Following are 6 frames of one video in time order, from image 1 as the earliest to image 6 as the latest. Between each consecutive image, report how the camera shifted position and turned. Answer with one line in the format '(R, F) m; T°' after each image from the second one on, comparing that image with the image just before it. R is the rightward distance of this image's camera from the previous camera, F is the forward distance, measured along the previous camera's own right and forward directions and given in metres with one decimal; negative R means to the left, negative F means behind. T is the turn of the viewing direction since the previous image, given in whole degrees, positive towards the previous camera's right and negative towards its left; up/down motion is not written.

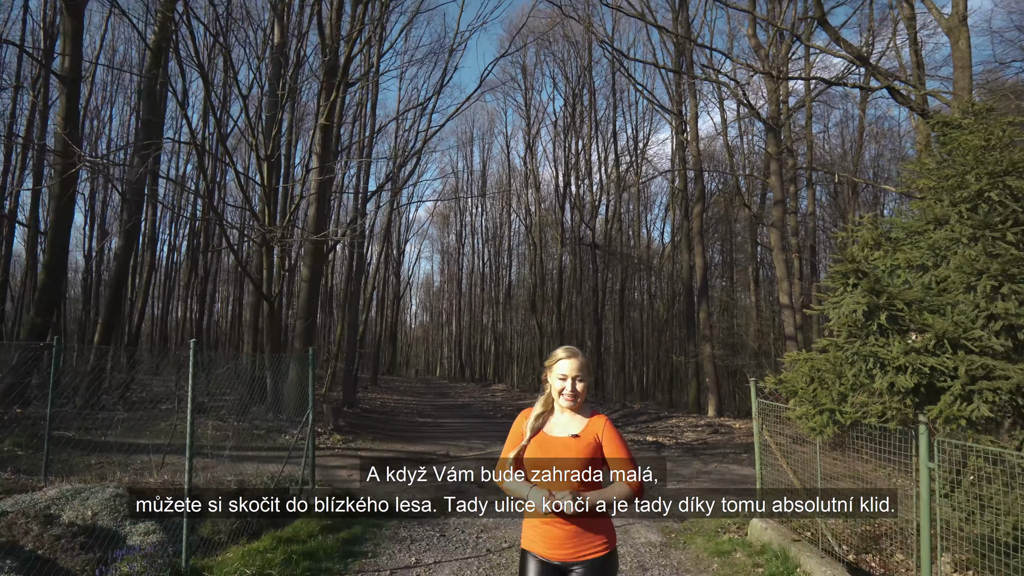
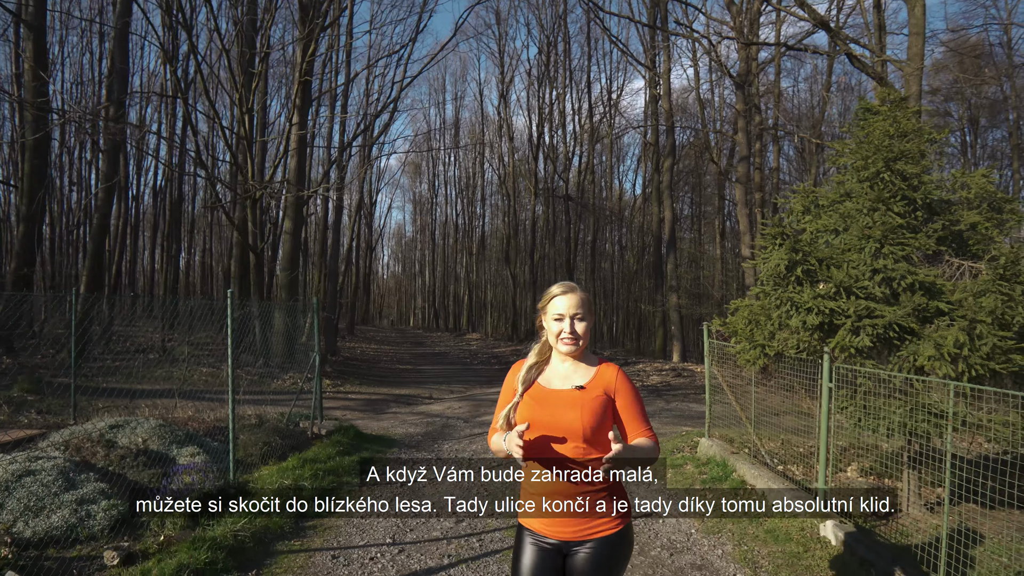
(-0.2, -0.9) m; +3°
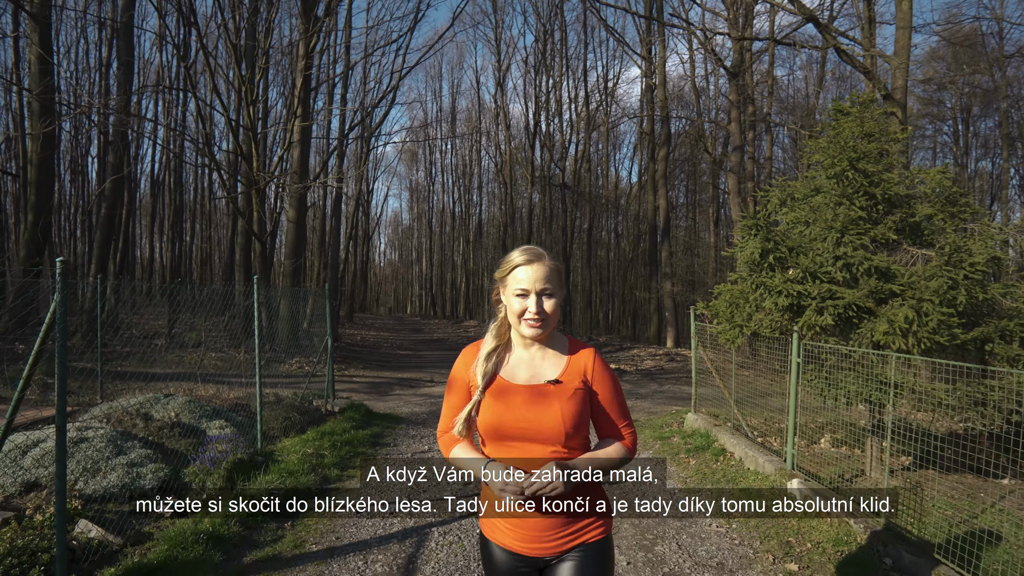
(-0.1, -0.5) m; 0°
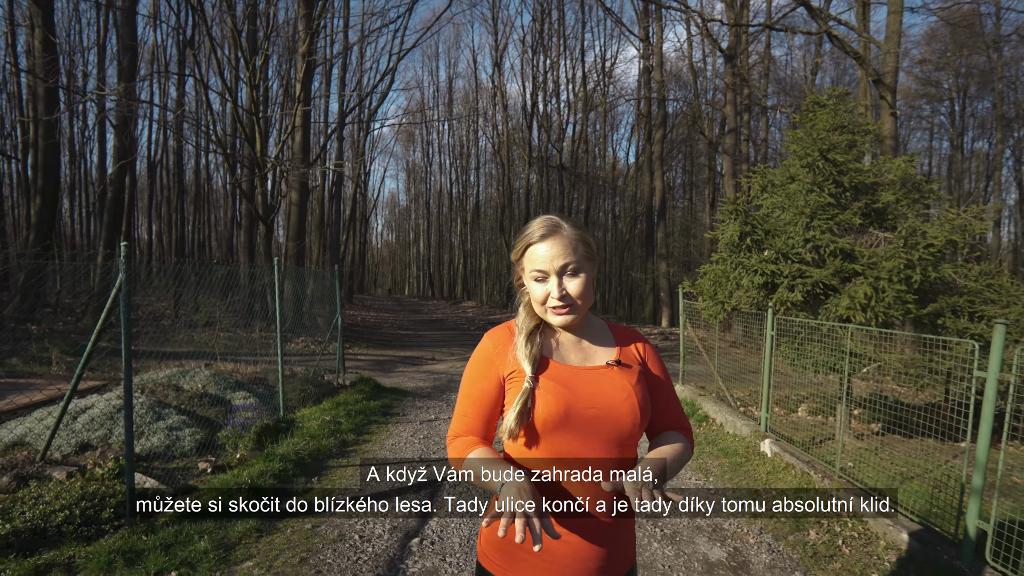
(0.0, -0.5) m; 0°
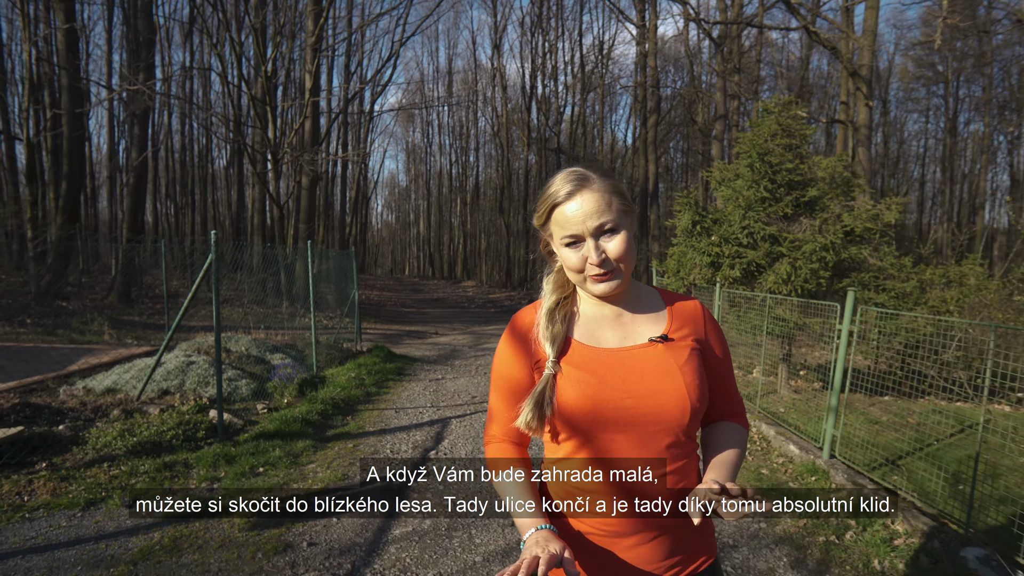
(+0.1, -1.2) m; 0°
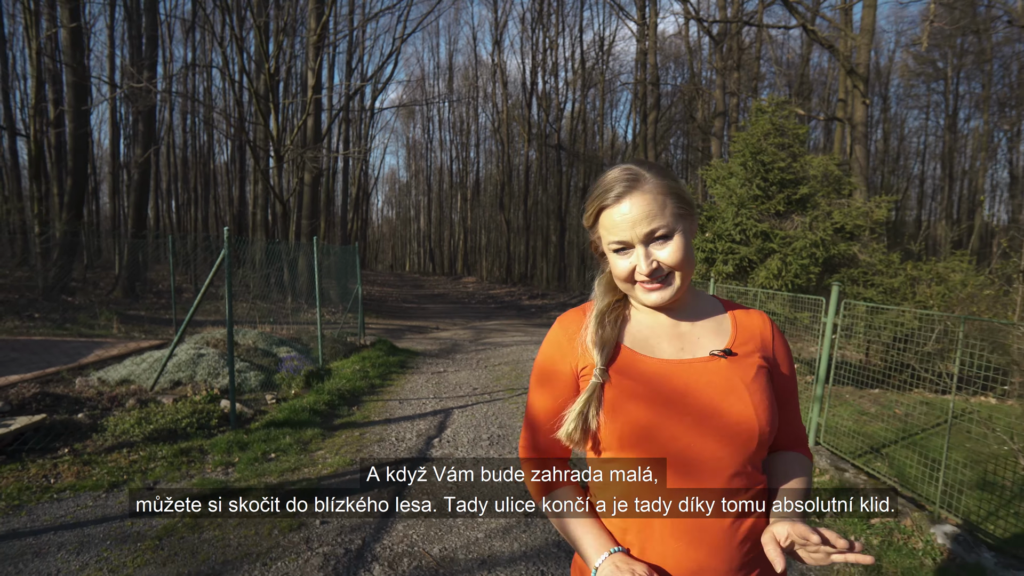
(0.0, -0.2) m; 0°
